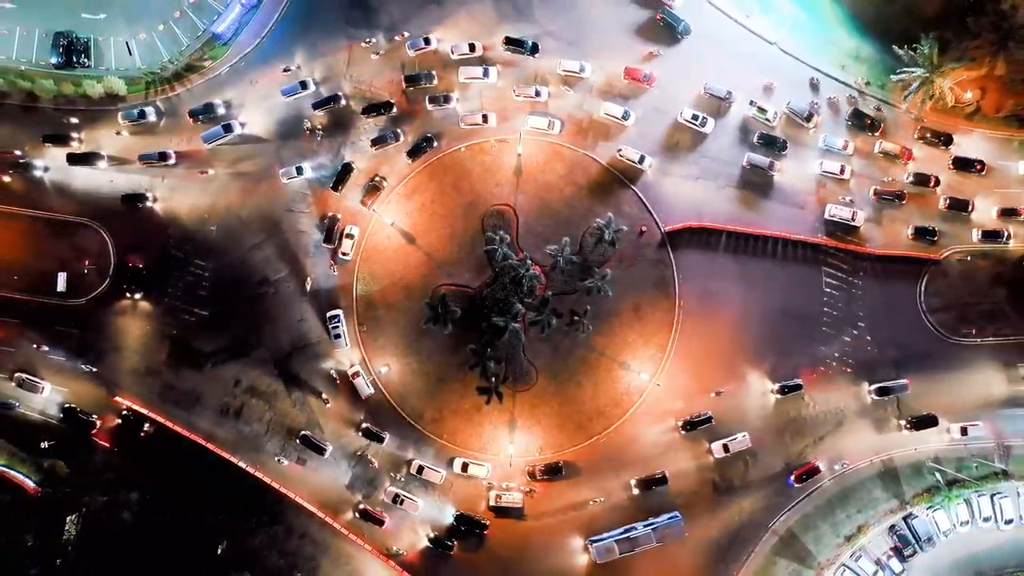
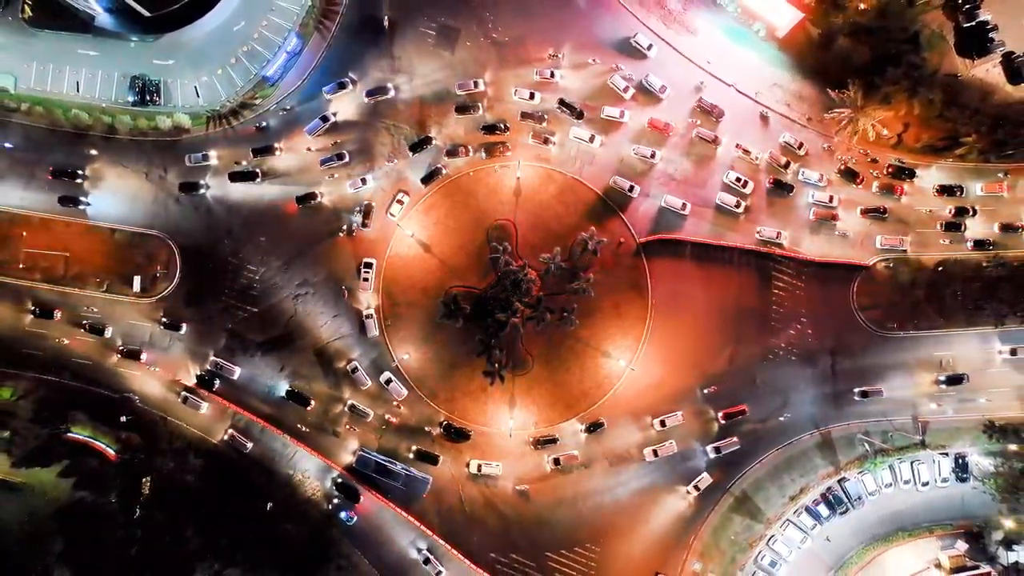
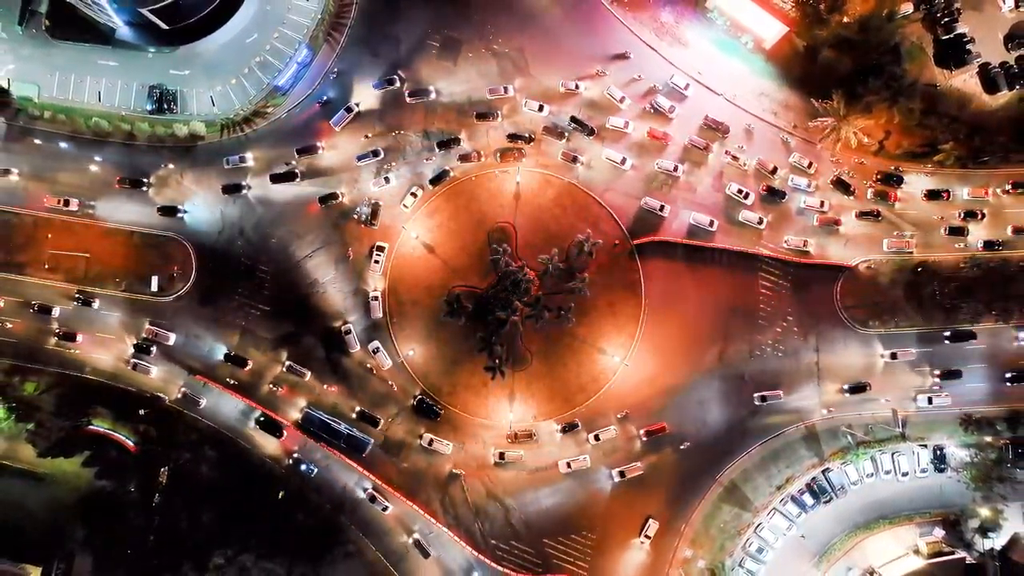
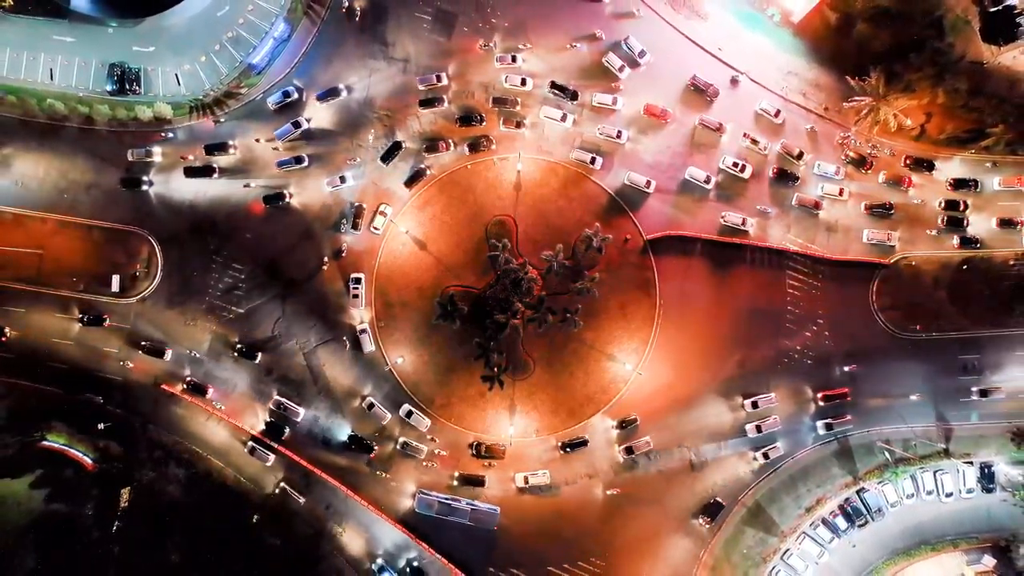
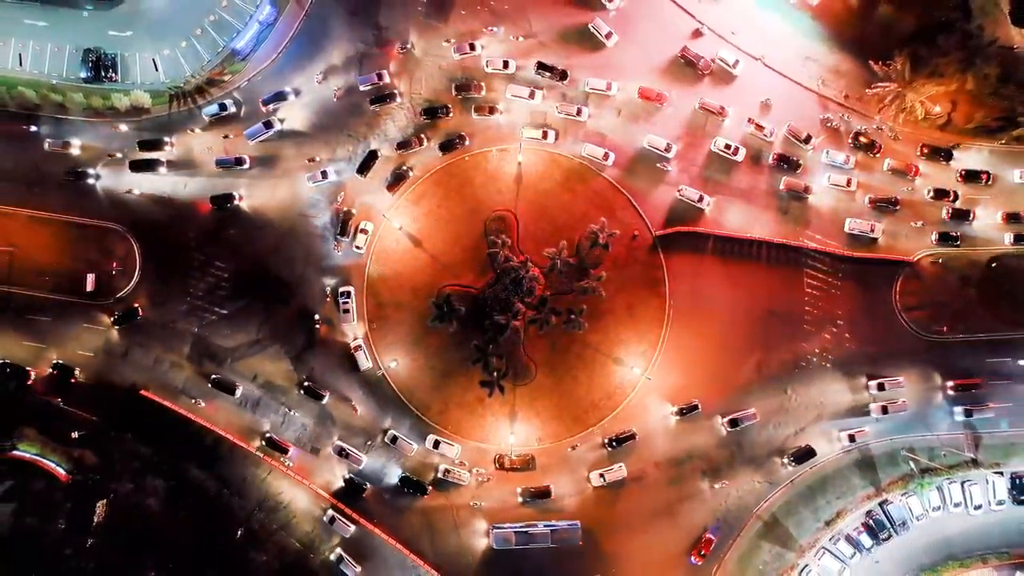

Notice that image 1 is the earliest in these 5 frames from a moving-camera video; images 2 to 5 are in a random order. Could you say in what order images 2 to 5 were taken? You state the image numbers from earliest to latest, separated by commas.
5, 4, 2, 3
